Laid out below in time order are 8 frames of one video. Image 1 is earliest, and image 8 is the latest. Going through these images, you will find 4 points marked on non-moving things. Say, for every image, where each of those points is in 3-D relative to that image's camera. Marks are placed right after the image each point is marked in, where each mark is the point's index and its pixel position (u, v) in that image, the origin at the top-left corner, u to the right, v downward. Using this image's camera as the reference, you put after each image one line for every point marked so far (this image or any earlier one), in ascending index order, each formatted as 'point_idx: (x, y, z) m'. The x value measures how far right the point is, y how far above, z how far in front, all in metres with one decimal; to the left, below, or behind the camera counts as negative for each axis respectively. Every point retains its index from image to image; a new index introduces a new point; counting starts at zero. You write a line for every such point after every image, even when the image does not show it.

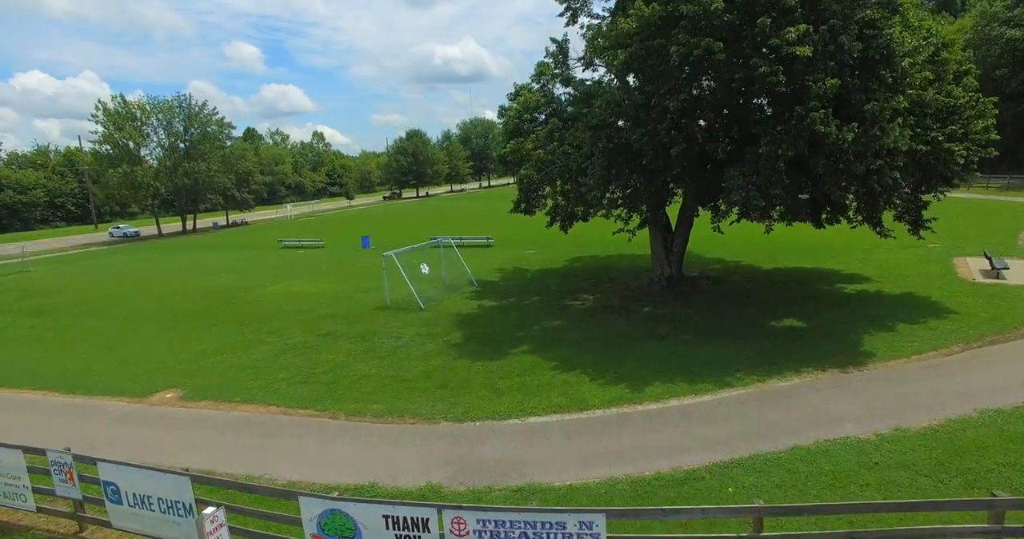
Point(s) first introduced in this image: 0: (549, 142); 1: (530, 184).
0: (+0.9, +3.0, +14.9) m
1: (+0.5, +2.0, +15.3) m
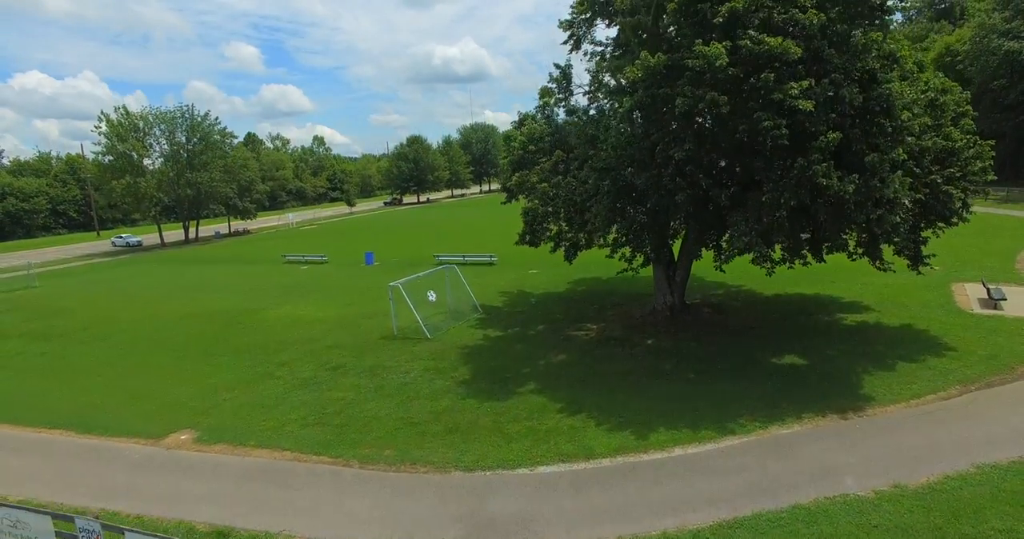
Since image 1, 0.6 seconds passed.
0: (+1.0, +2.3, +15.1) m
1: (+0.6, +1.3, +15.6) m
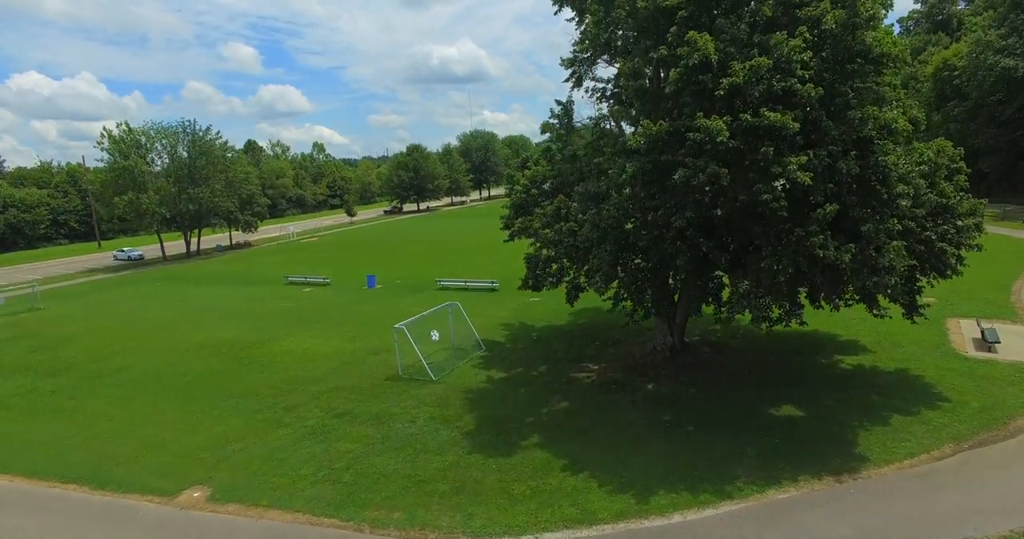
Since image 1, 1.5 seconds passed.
0: (+1.1, +1.2, +15.4) m
1: (+0.7, +0.2, +15.8) m
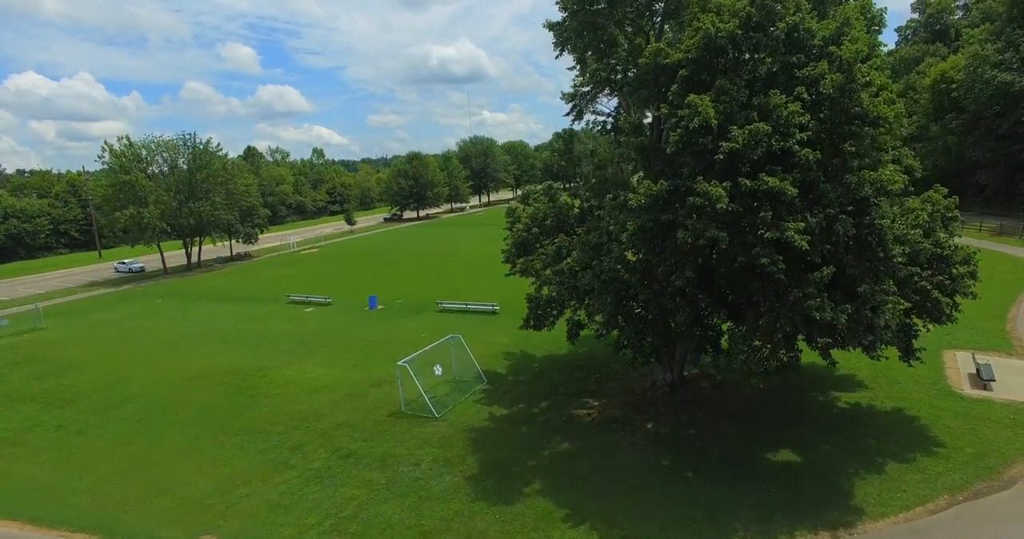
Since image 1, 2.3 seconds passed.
0: (+1.1, +0.2, +15.6) m
1: (+0.7, -0.8, +16.0) m
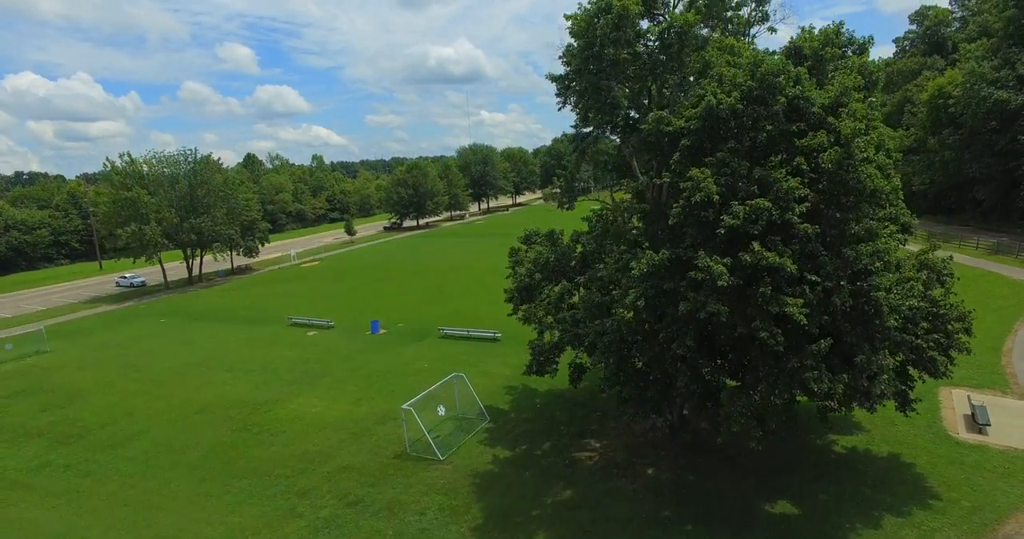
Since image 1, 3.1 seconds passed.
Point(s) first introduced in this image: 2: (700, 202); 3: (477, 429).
0: (+1.2, -1.0, +15.8) m
1: (+0.8, -2.0, +16.3) m
2: (+3.2, +1.1, +10.7) m
3: (-1.0, -4.7, +18.5) m
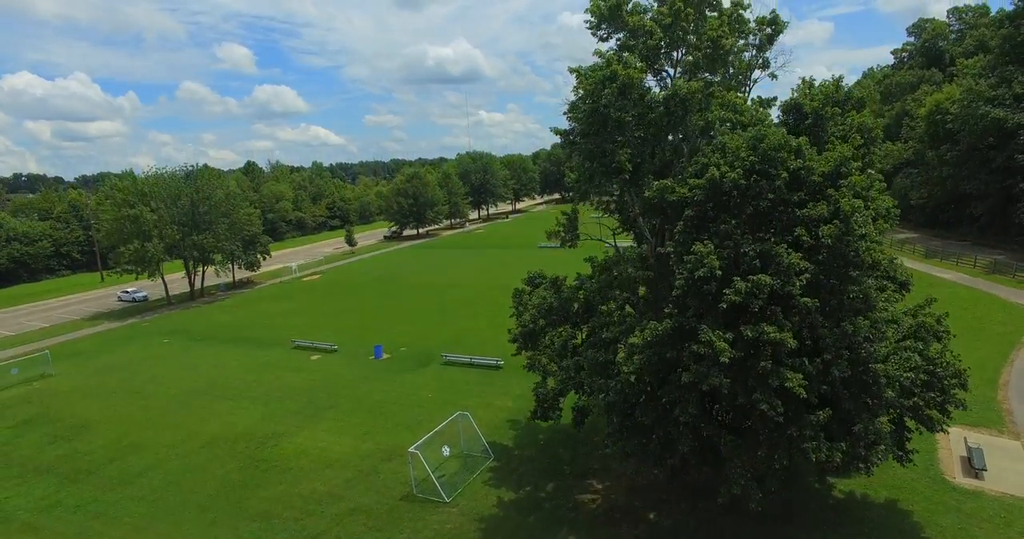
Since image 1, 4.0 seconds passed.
0: (+1.3, -2.2, +16.1) m
1: (+0.9, -3.2, +16.6) m
2: (+3.3, -0.1, +11.0) m
3: (-0.9, -5.9, +18.8) m
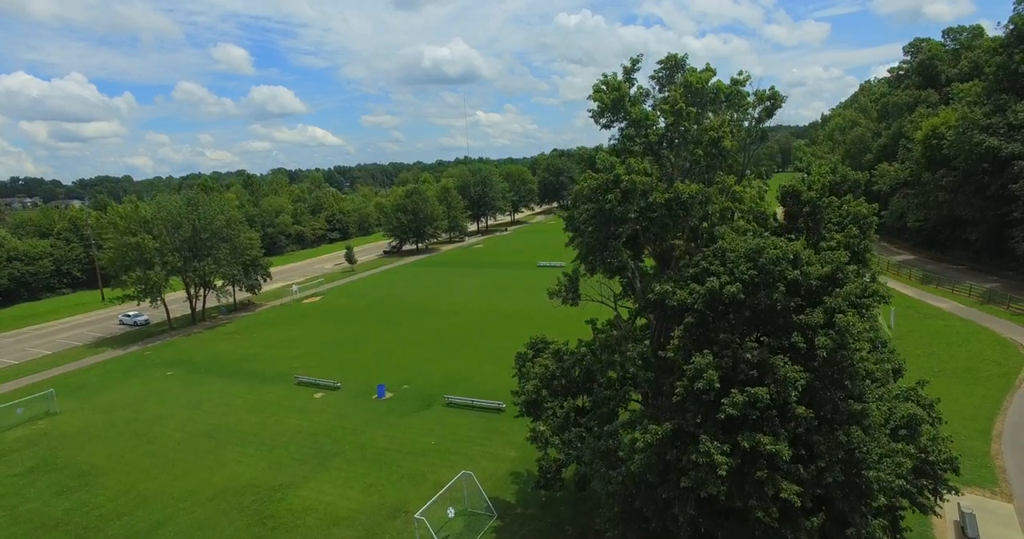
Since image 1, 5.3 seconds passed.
0: (+1.4, -4.2, +16.5) m
1: (+1.0, -5.2, +16.9) m
2: (+3.4, -2.1, +11.3) m
3: (-0.8, -7.9, +19.2) m
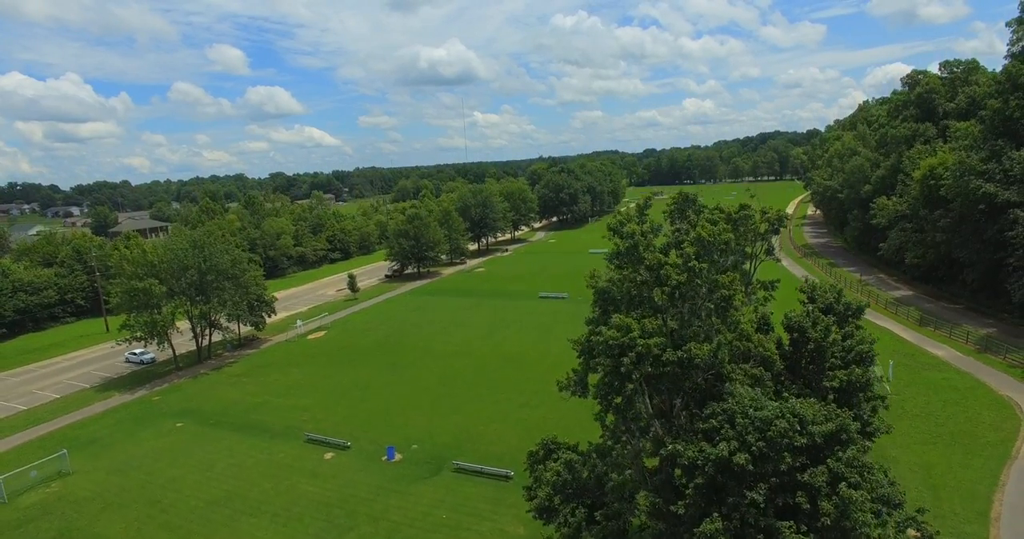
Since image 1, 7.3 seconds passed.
0: (+1.8, -7.4, +17.1) m
1: (+1.4, -8.4, +17.5) m
2: (+3.8, -5.3, +11.9) m
3: (-0.4, -11.1, +19.8) m
